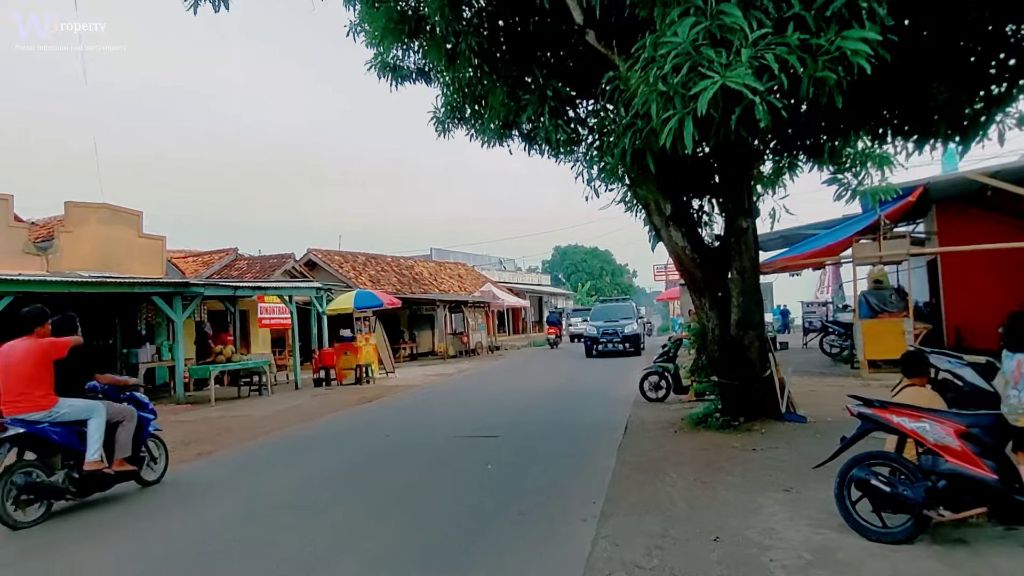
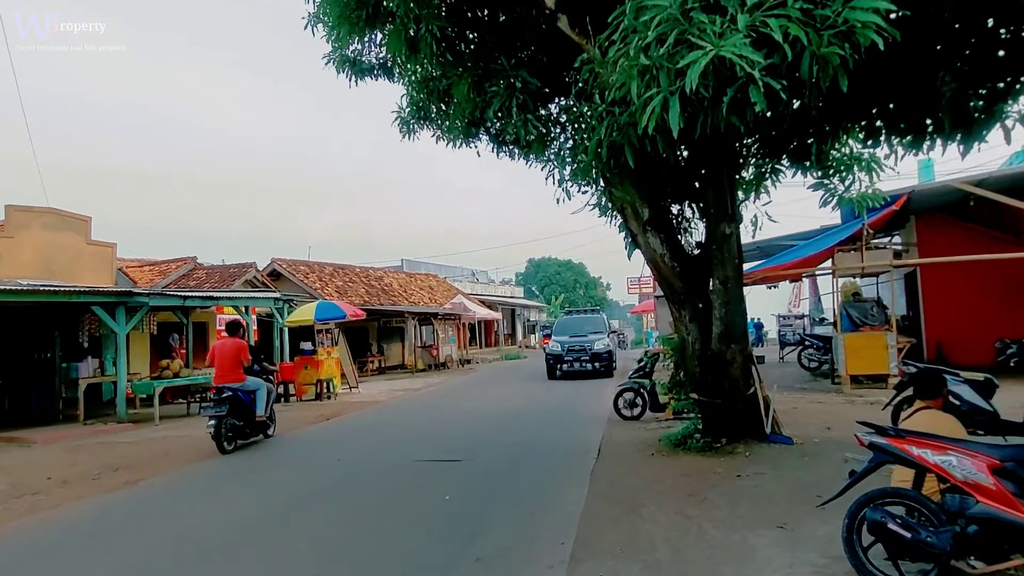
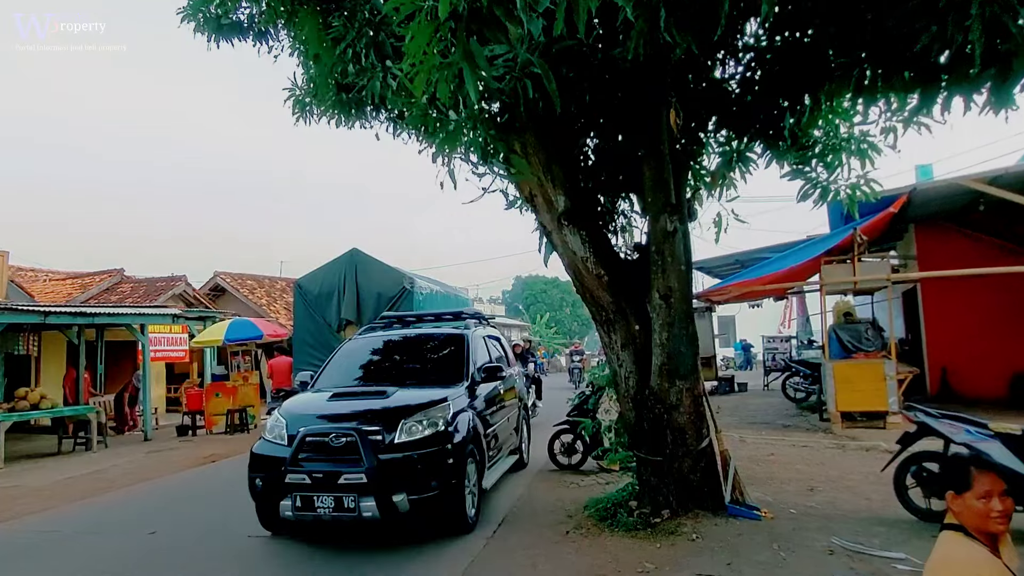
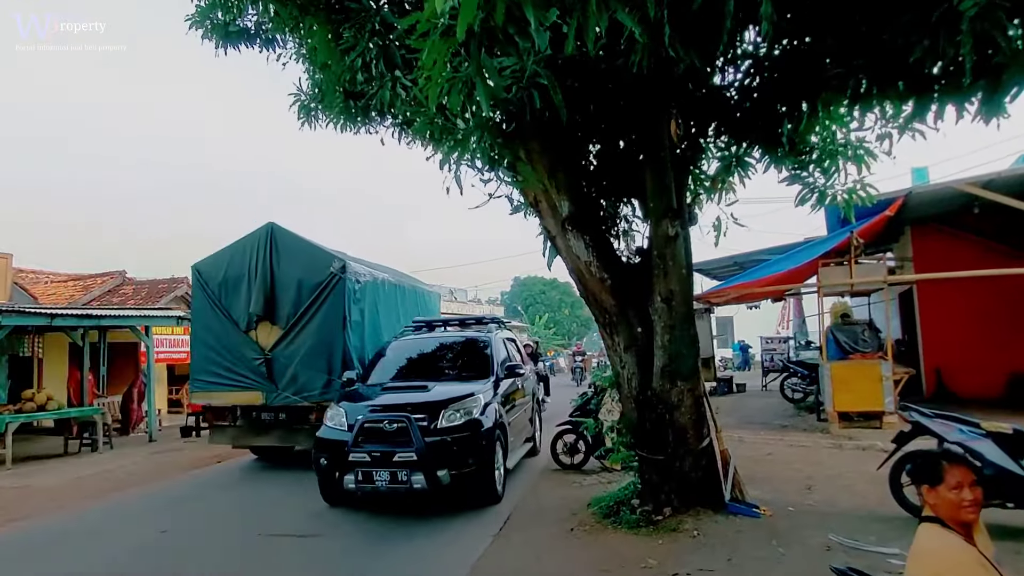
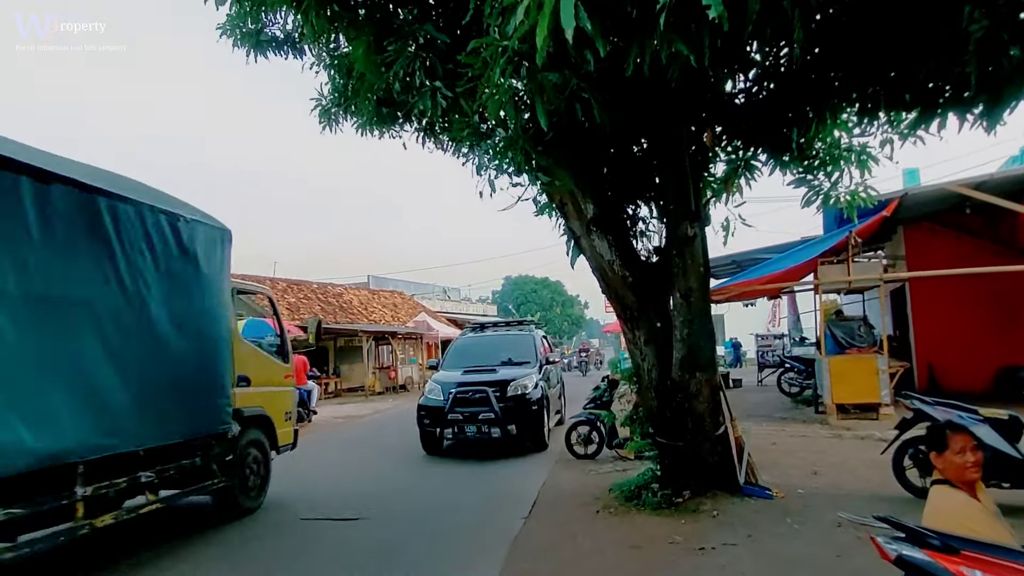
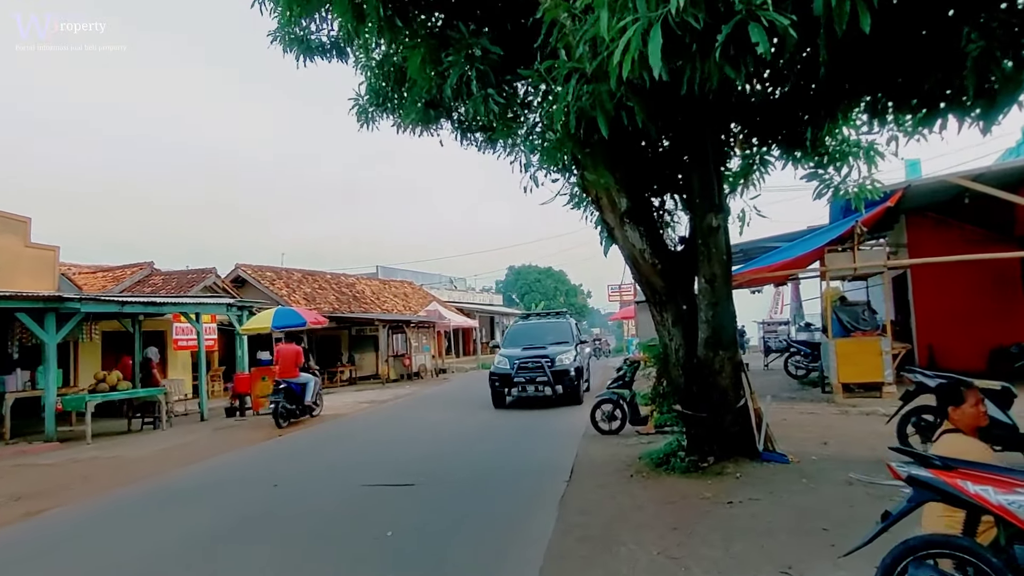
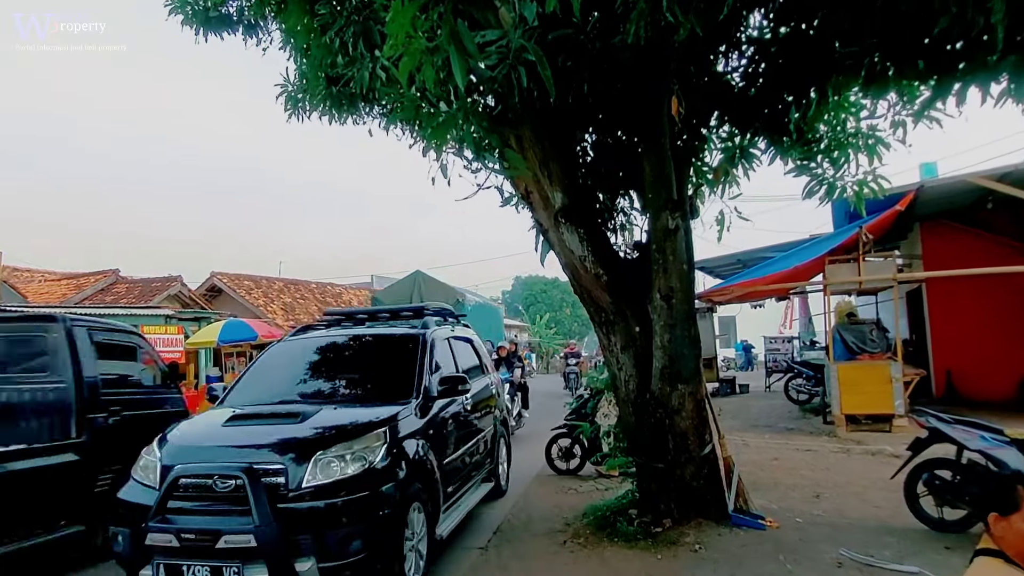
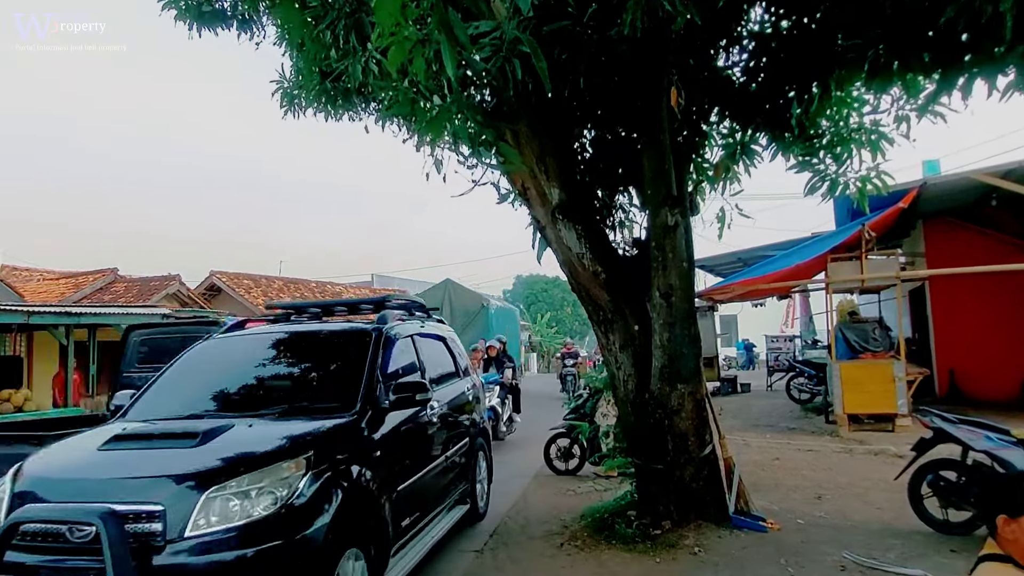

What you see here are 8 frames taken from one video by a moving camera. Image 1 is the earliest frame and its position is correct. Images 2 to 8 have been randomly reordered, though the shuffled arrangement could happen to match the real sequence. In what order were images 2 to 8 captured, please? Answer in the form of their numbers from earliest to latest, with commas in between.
2, 6, 5, 4, 3, 7, 8
